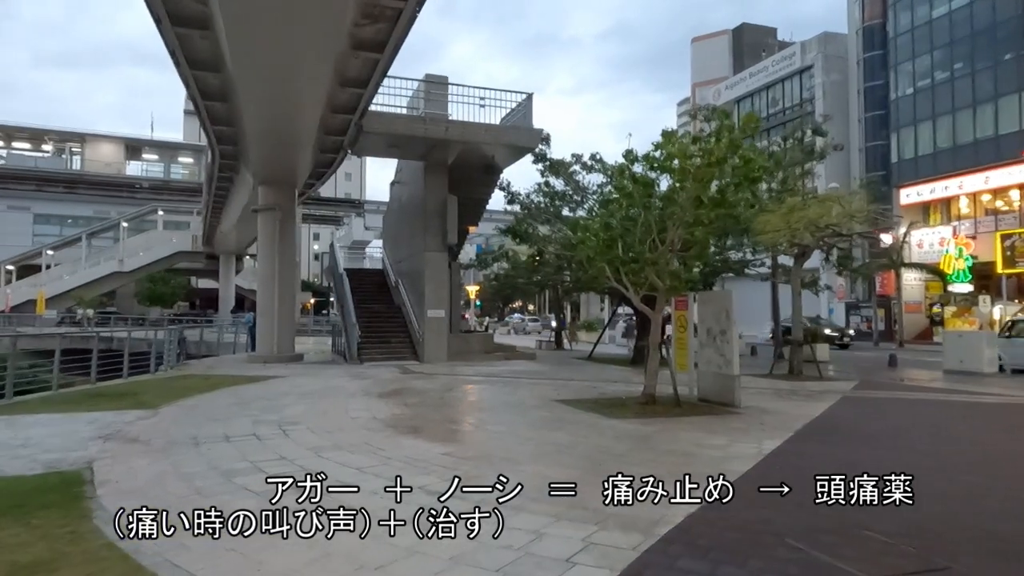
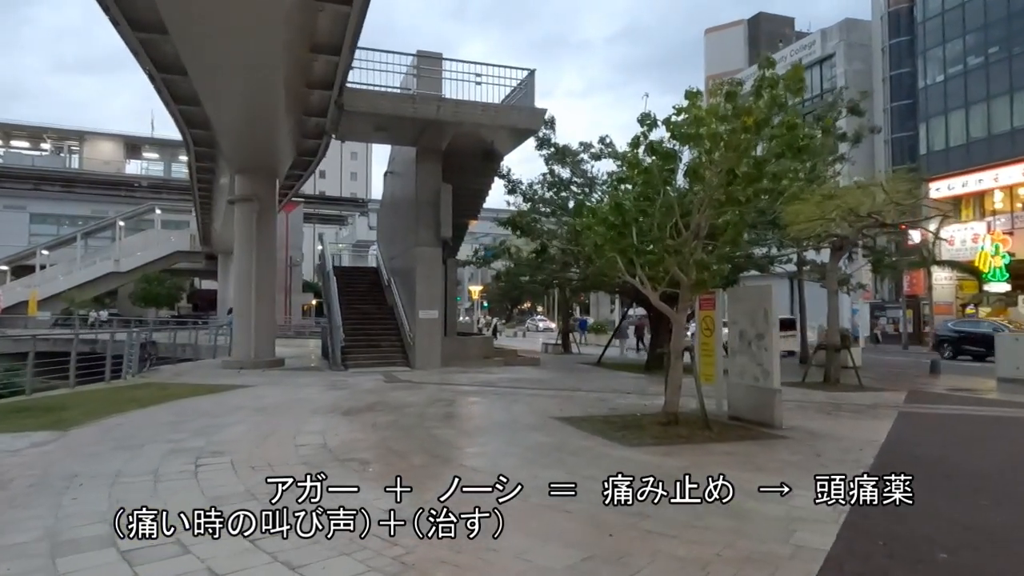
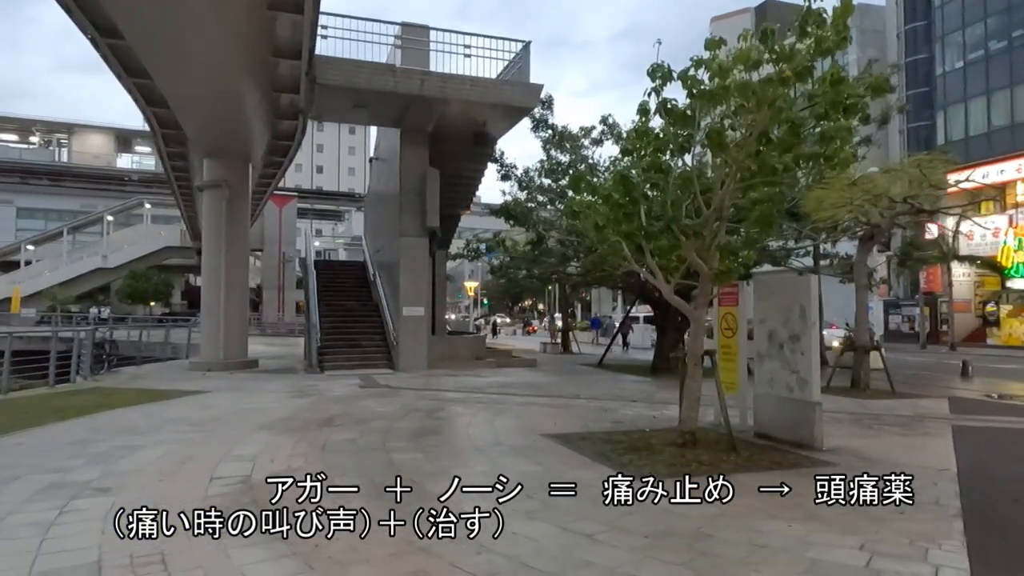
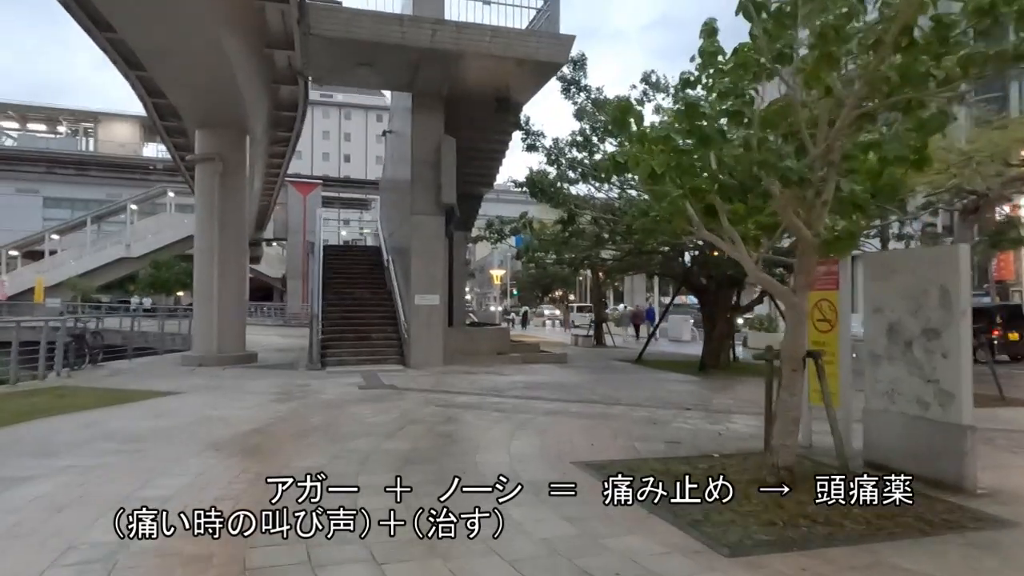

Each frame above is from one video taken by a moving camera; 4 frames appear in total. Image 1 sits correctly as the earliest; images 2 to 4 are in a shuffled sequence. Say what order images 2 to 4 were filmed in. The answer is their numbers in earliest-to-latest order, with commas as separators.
2, 3, 4
